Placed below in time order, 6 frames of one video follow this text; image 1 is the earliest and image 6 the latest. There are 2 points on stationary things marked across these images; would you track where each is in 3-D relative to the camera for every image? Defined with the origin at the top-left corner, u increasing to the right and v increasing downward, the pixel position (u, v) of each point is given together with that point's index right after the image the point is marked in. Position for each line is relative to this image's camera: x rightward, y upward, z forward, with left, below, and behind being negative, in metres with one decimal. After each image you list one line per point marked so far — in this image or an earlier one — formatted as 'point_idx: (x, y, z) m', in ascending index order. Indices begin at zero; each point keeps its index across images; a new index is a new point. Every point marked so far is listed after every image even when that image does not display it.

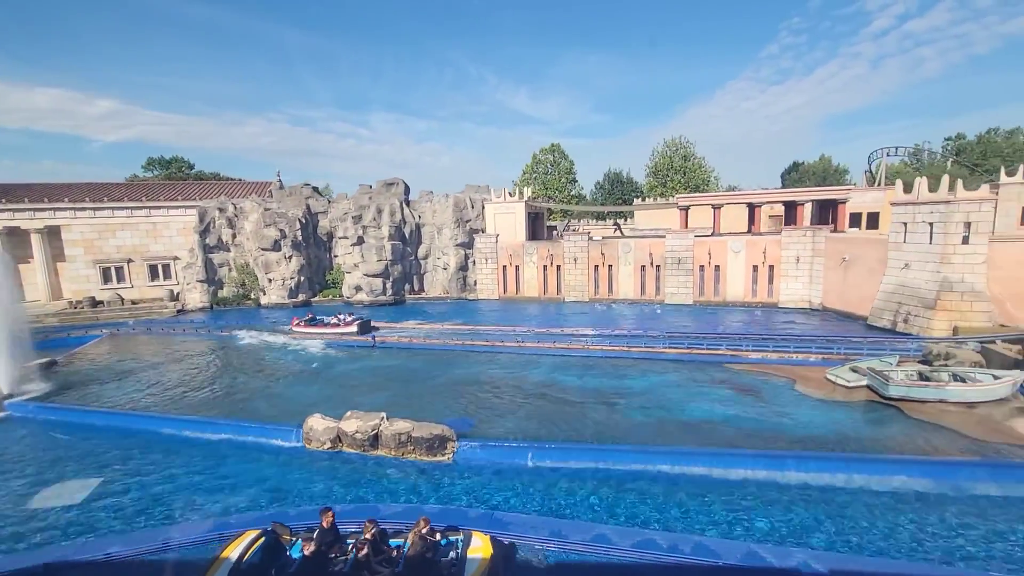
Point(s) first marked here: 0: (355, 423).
0: (-3.8, -3.2, +11.7) m
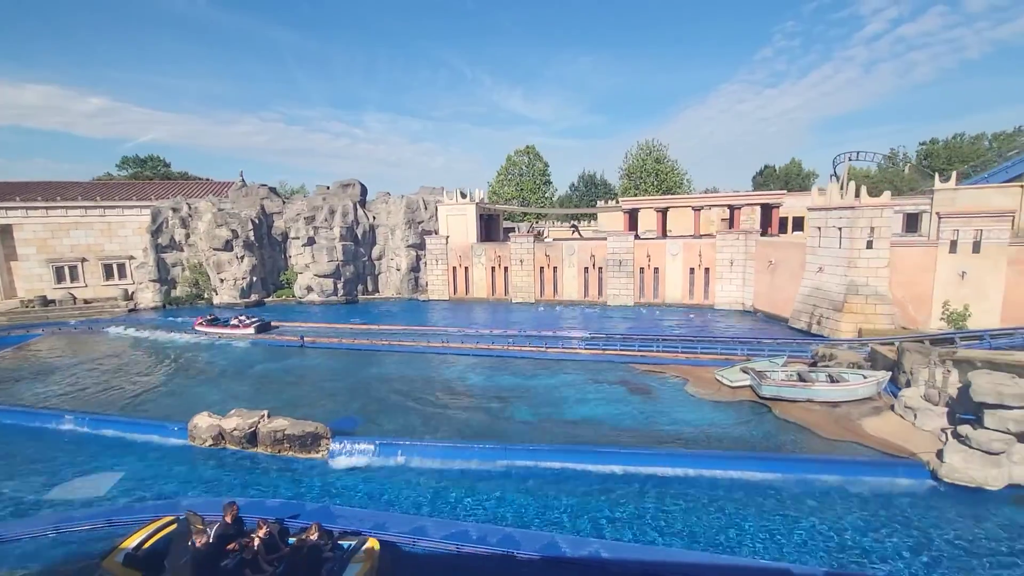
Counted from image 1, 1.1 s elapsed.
0: (-6.8, -3.2, +12.0) m
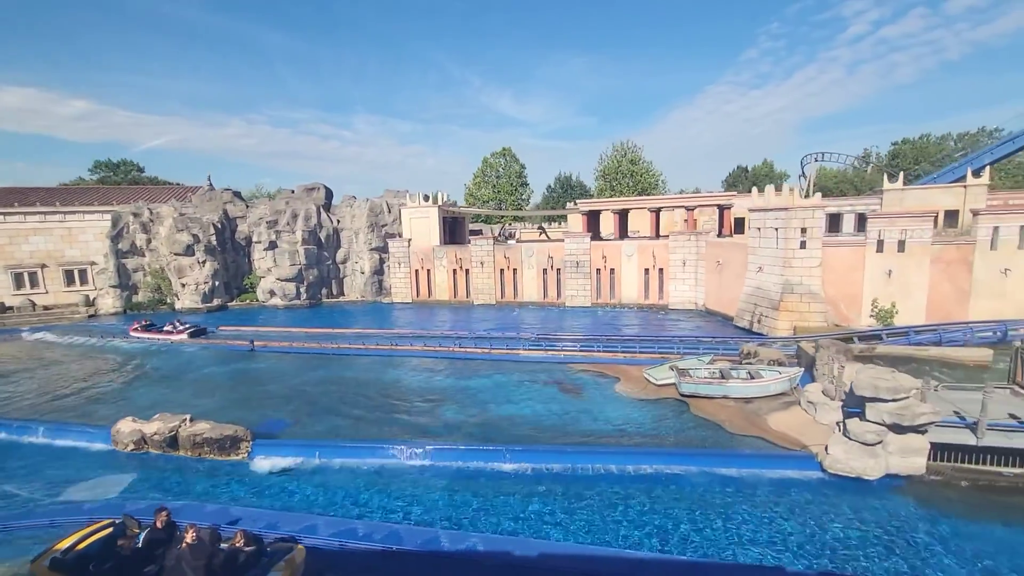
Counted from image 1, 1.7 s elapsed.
0: (-8.8, -3.4, +12.1) m
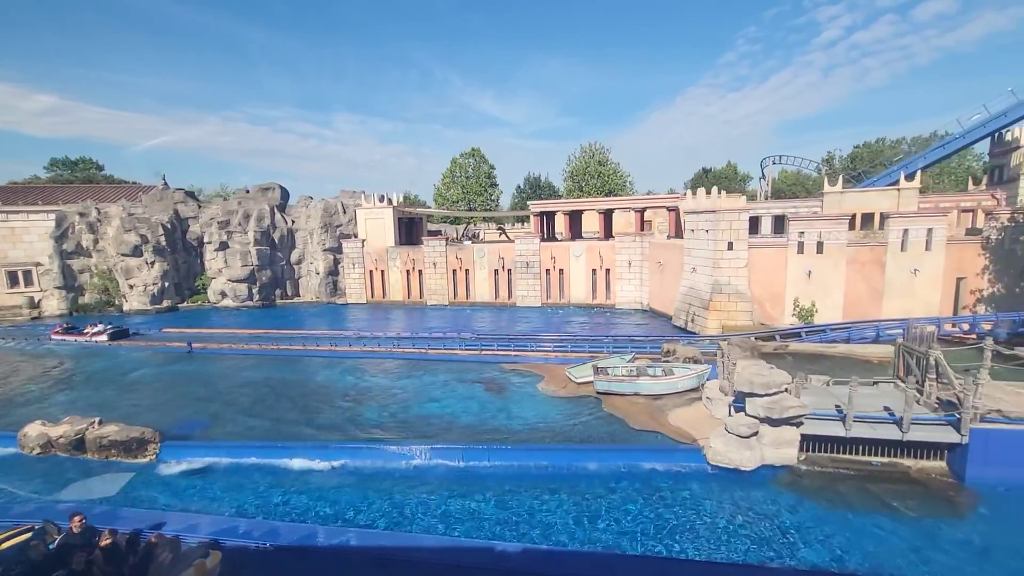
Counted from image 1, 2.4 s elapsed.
0: (-11.0, -3.4, +12.1) m
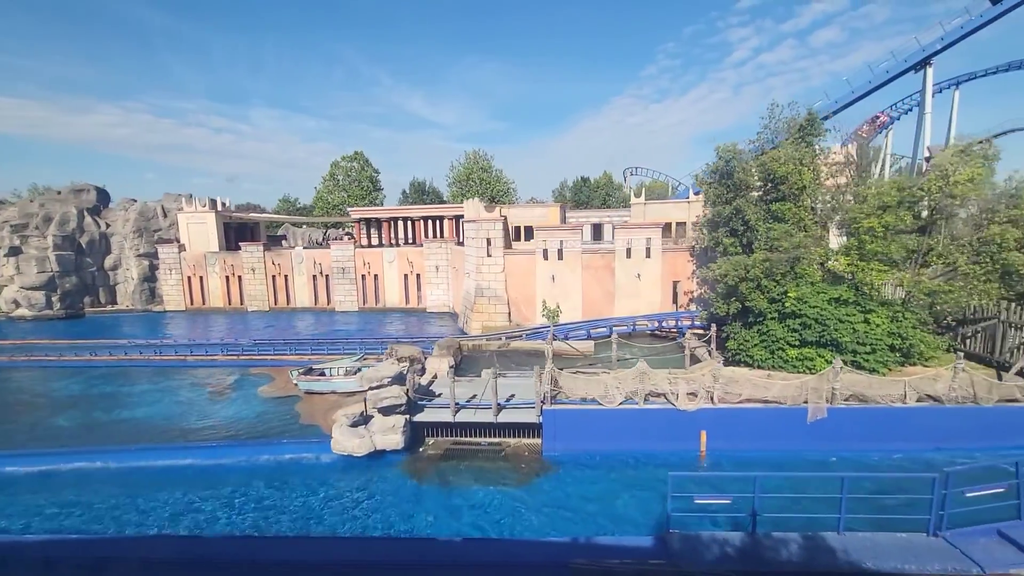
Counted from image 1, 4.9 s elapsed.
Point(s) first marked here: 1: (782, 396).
0: (-19.4, -3.7, +11.1) m
1: (+6.1, -2.4, +11.1) m
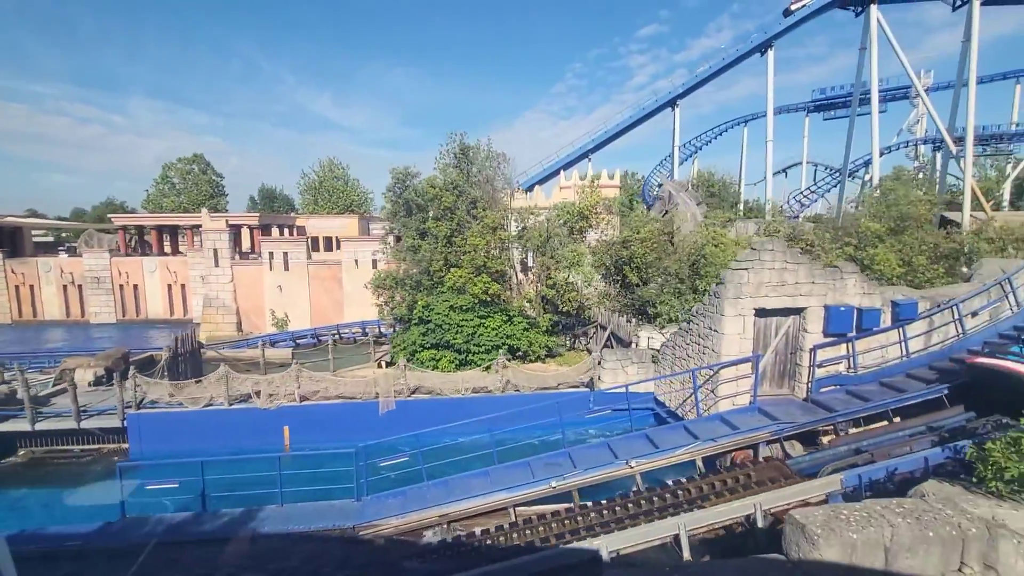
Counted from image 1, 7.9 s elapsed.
0: (-29.0, -4.0, +7.9) m
1: (-4.0, -2.7, +12.7) m
